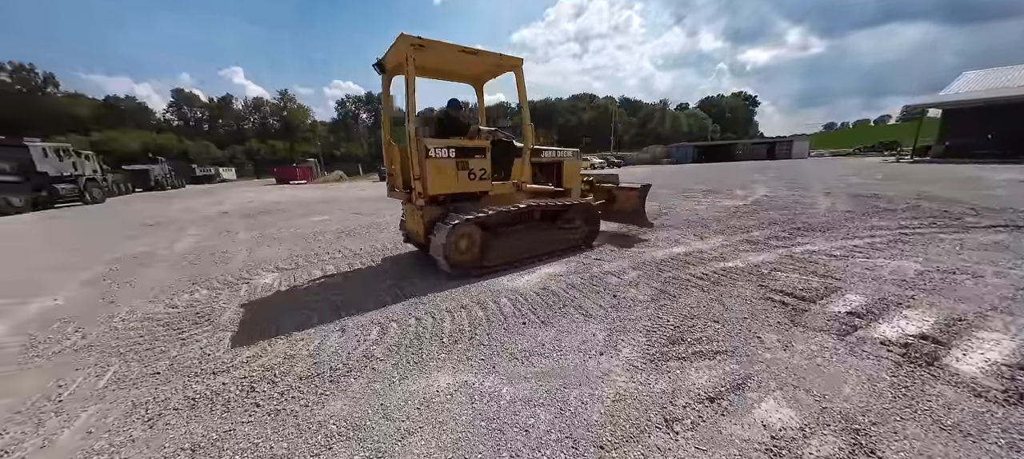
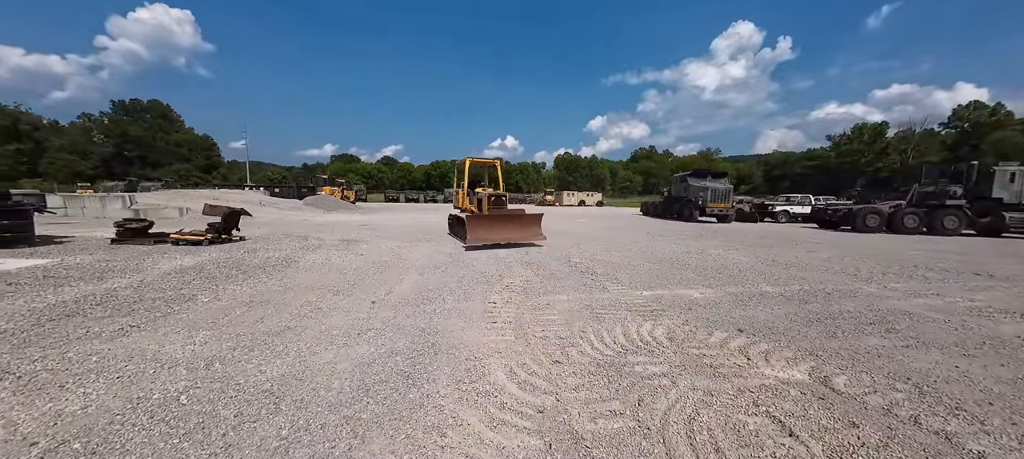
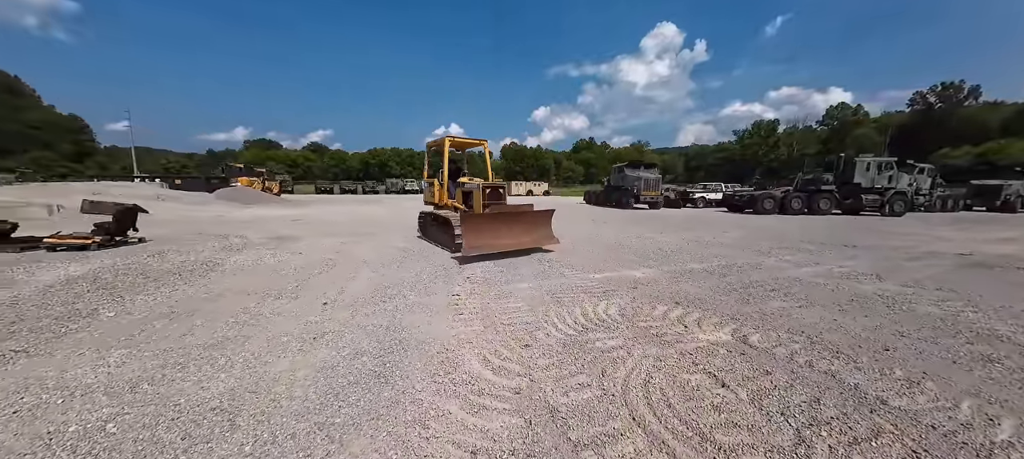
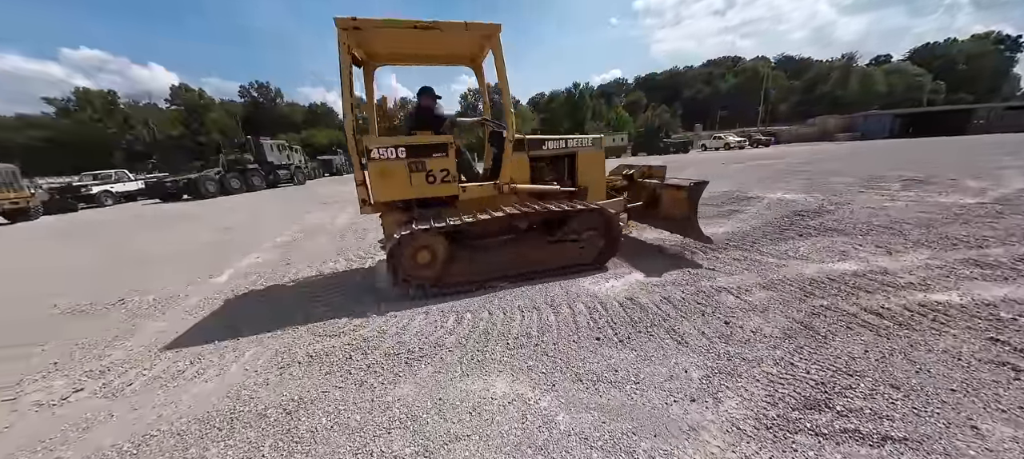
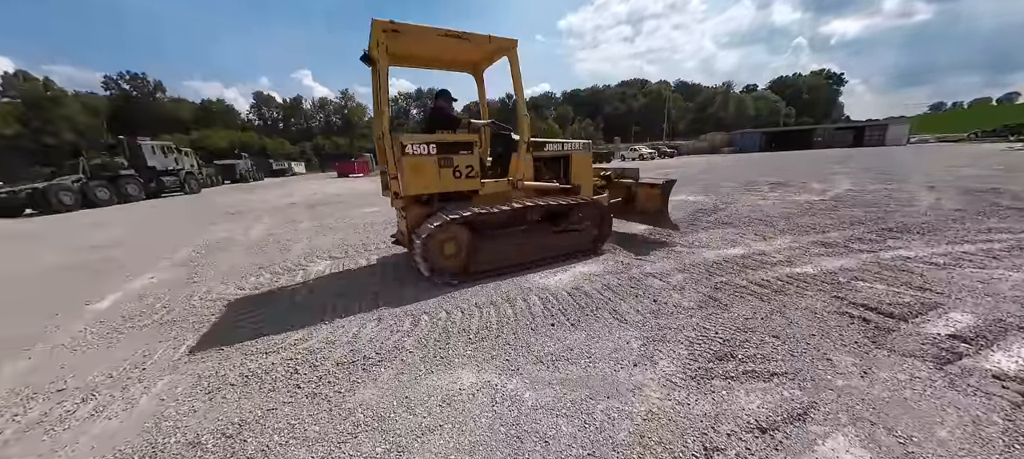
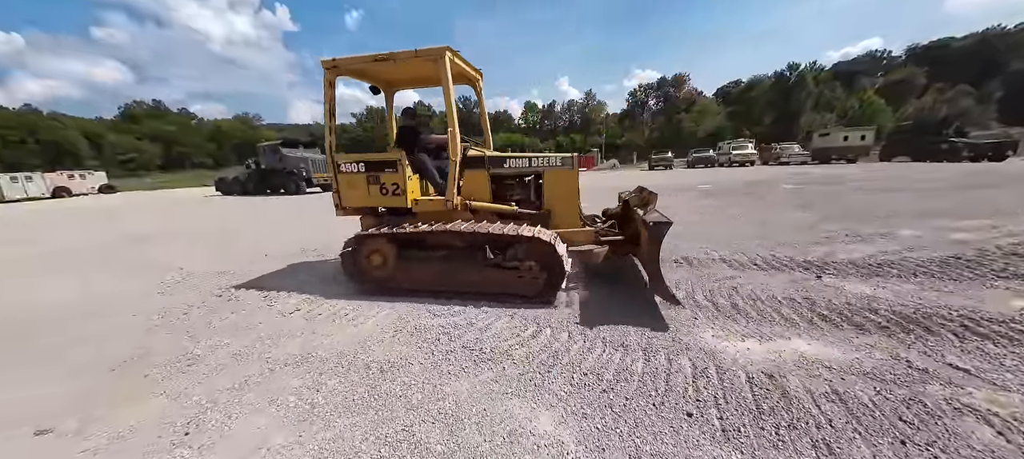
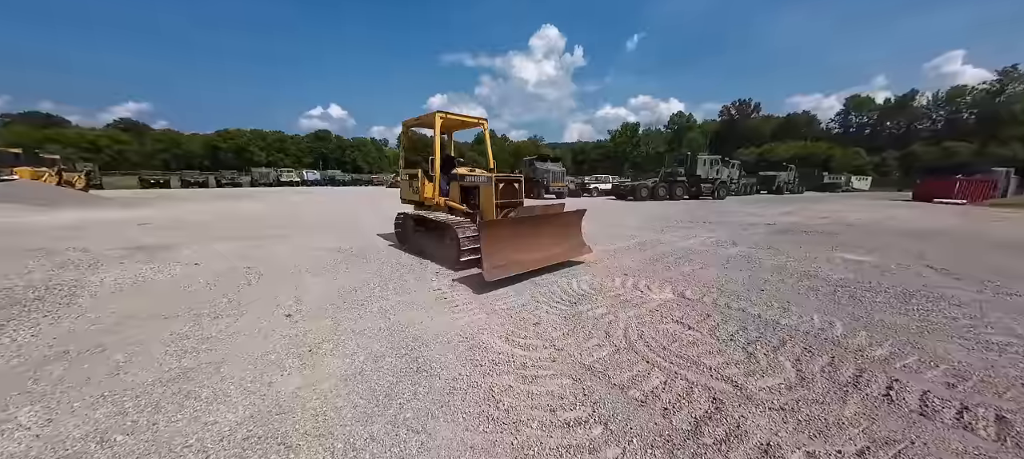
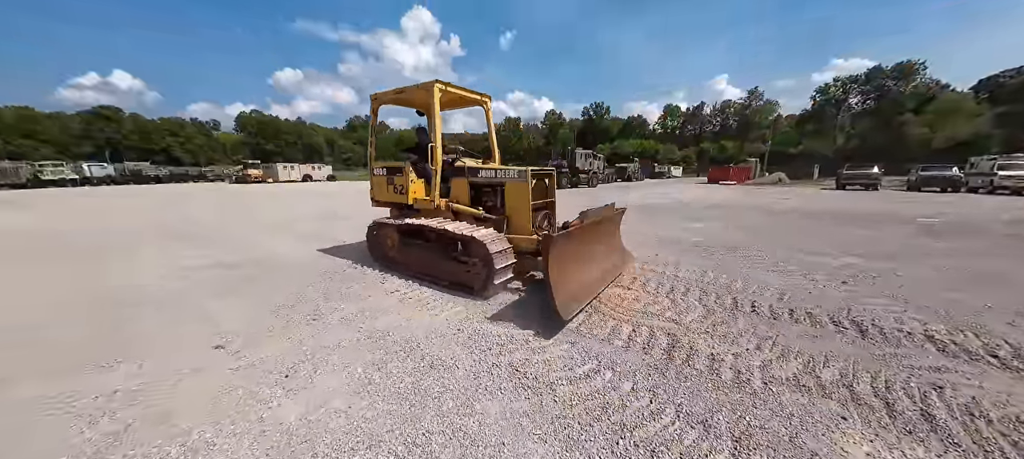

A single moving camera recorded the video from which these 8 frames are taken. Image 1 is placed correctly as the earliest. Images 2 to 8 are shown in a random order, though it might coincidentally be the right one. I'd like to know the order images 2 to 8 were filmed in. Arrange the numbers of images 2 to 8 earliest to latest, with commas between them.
5, 4, 6, 8, 7, 3, 2
